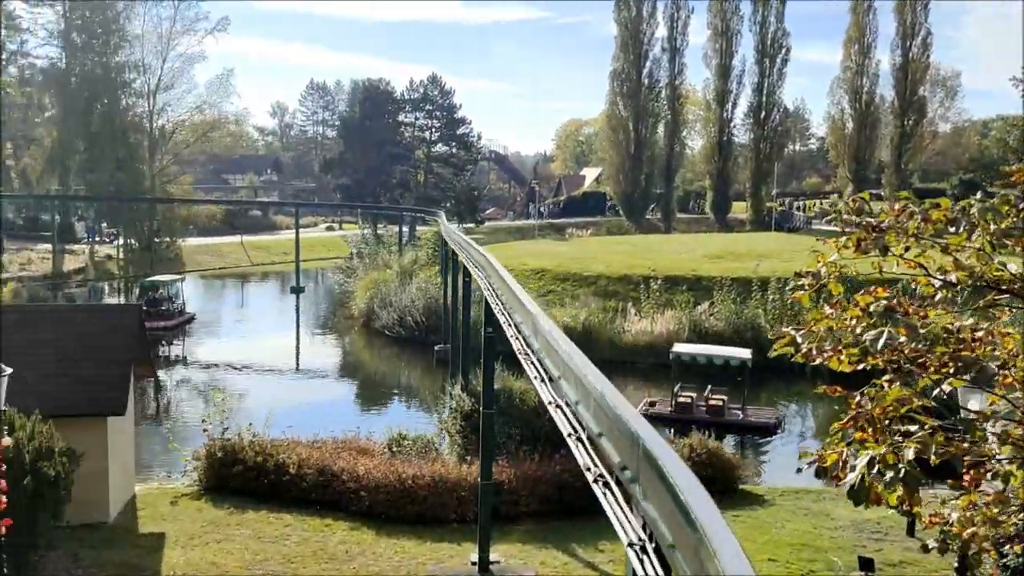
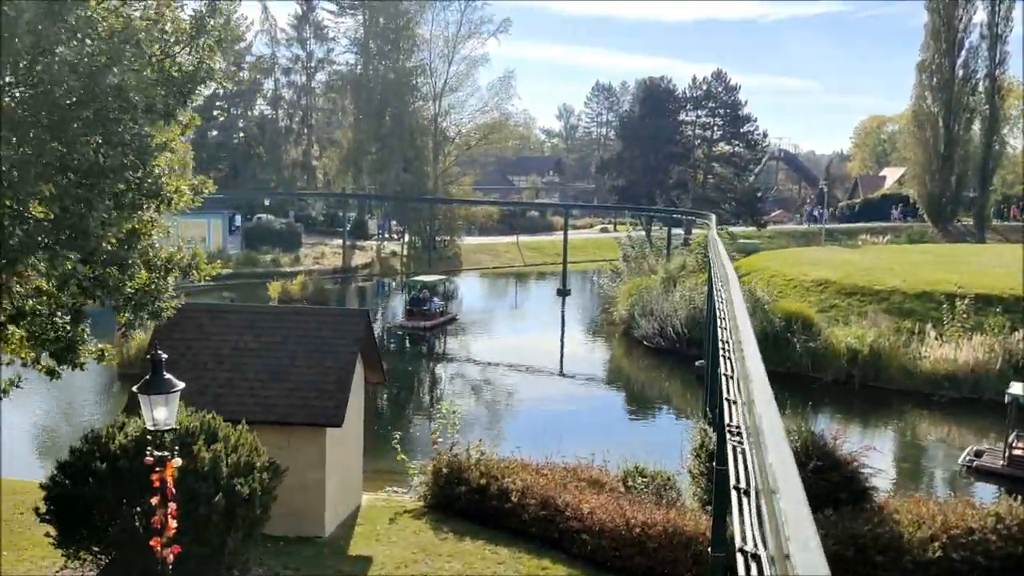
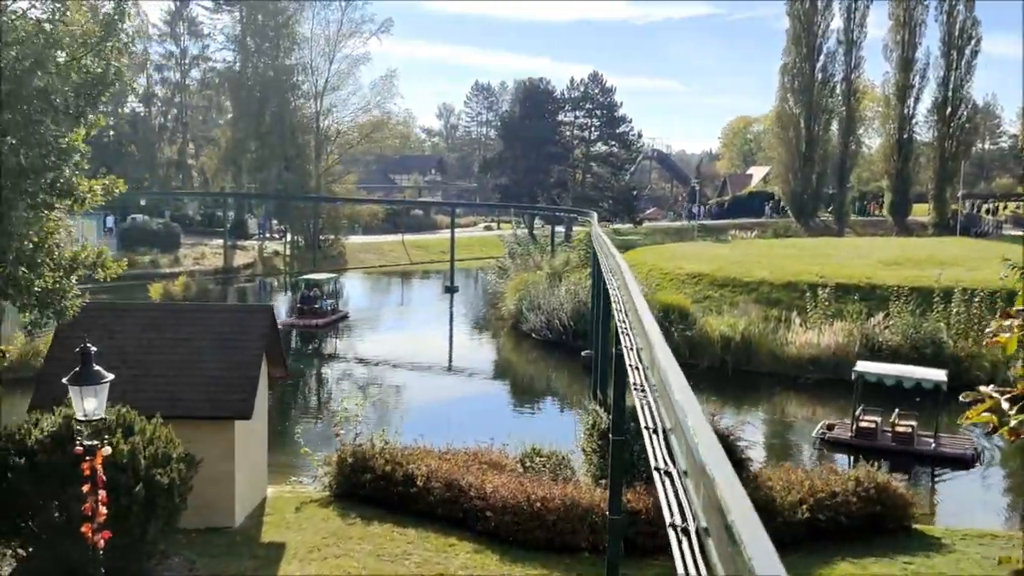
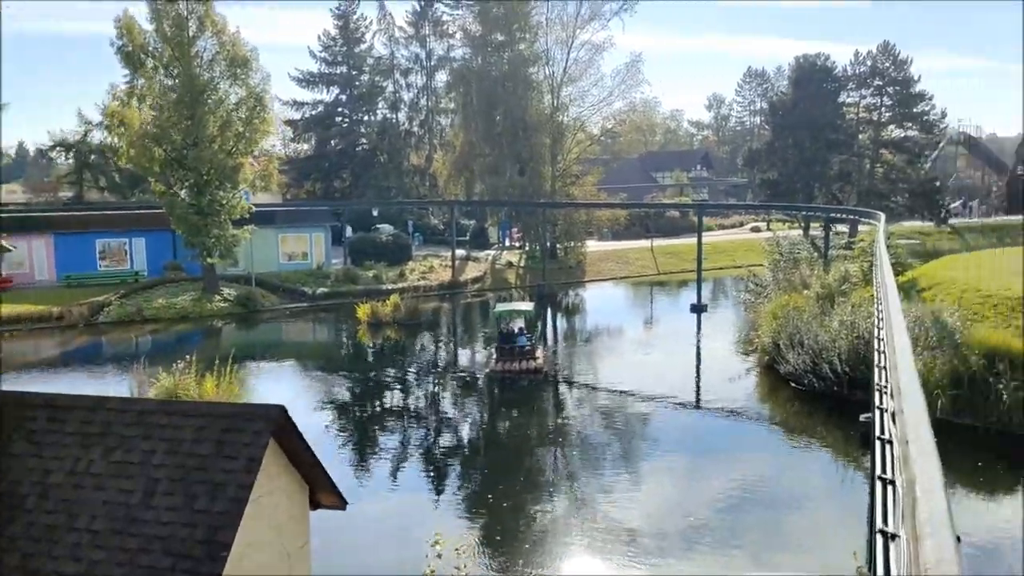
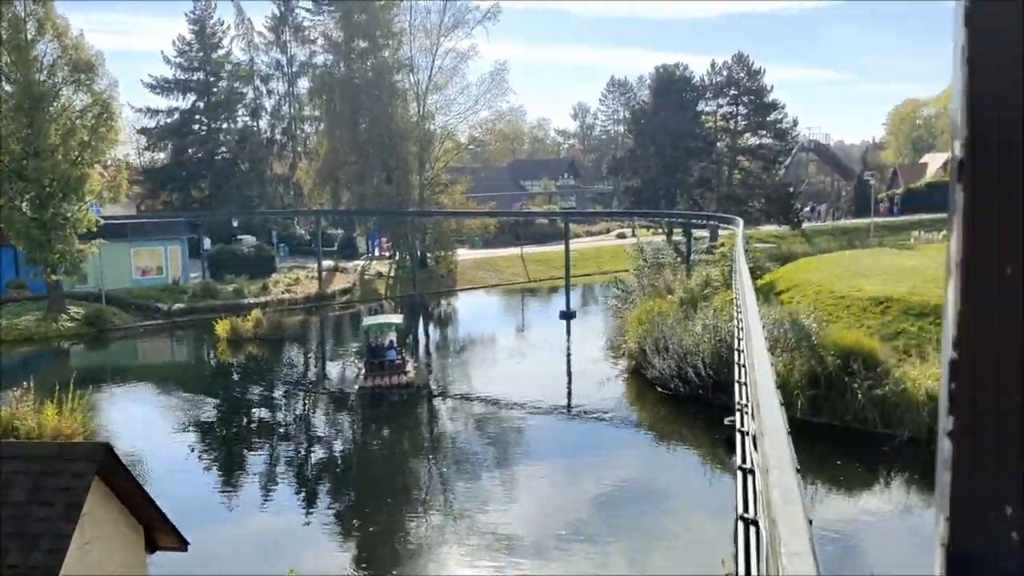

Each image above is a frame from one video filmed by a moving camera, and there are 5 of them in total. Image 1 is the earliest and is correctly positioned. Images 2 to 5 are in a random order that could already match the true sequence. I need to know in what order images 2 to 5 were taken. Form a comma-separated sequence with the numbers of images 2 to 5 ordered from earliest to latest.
3, 2, 4, 5
